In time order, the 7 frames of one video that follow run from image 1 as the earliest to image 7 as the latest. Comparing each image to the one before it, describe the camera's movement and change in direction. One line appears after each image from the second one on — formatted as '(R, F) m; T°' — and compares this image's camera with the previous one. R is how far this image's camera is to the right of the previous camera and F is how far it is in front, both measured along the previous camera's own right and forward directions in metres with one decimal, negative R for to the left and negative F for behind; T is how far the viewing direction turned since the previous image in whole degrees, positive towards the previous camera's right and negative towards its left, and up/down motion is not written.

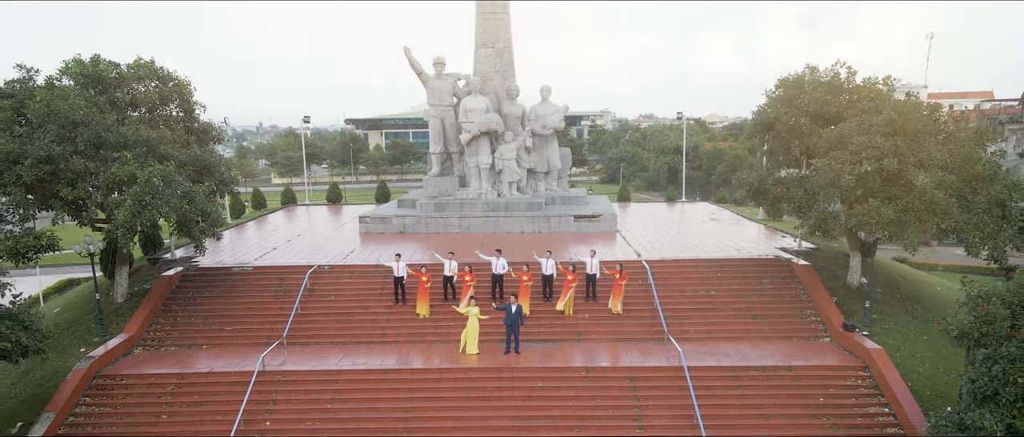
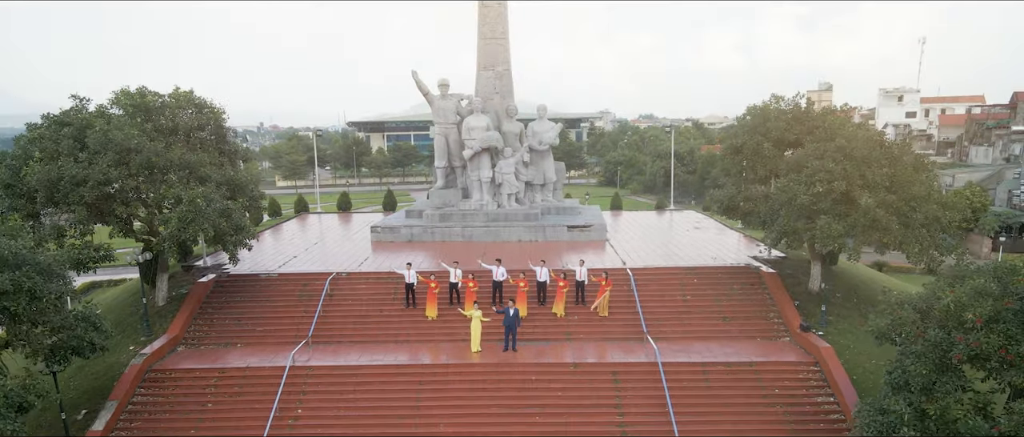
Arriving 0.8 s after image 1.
(0.0, -1.2) m; 0°
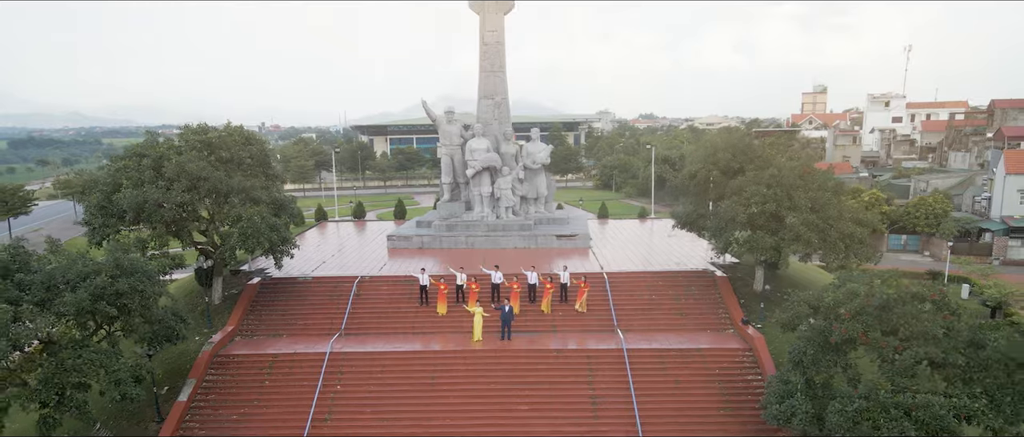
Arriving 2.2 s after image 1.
(+0.1, -2.3) m; 0°
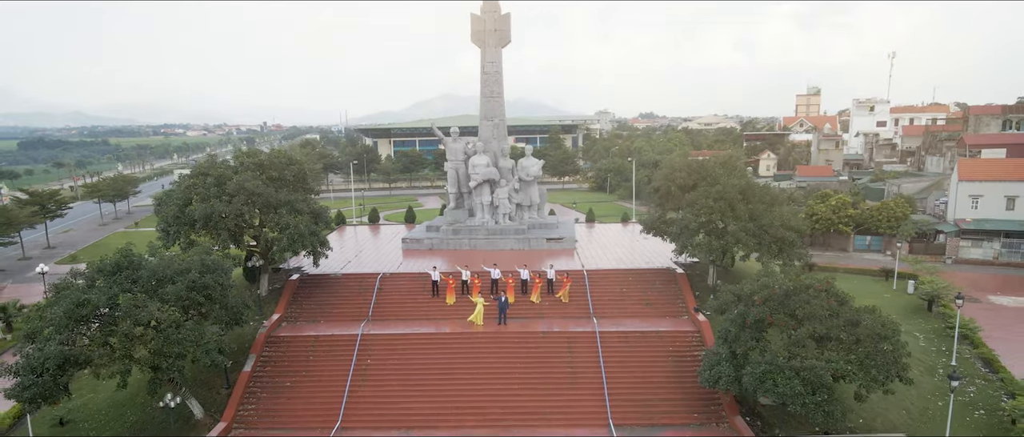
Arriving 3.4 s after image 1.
(+0.1, -2.8) m; 0°
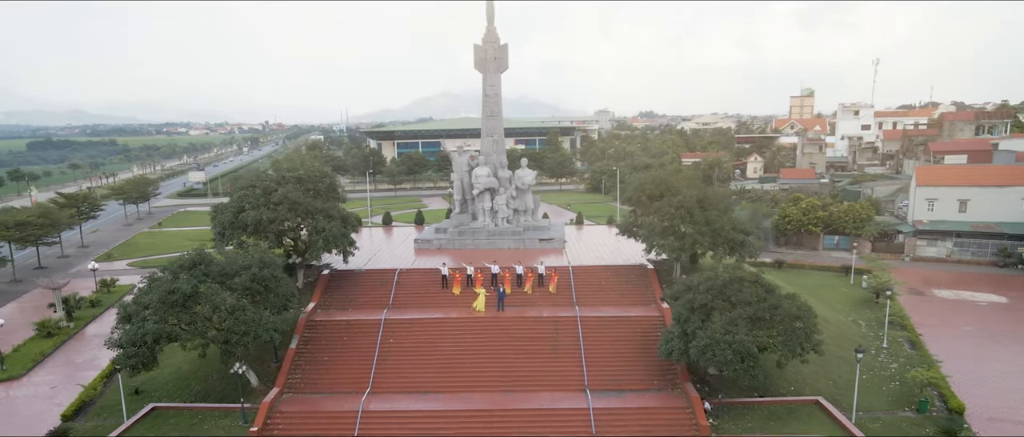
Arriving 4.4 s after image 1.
(+0.1, -3.0) m; 0°
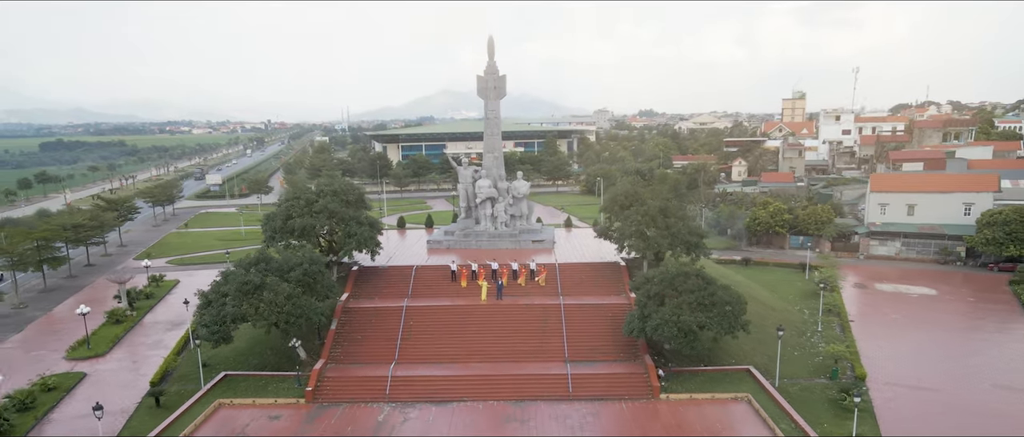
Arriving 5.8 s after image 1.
(+0.1, -4.1) m; 0°
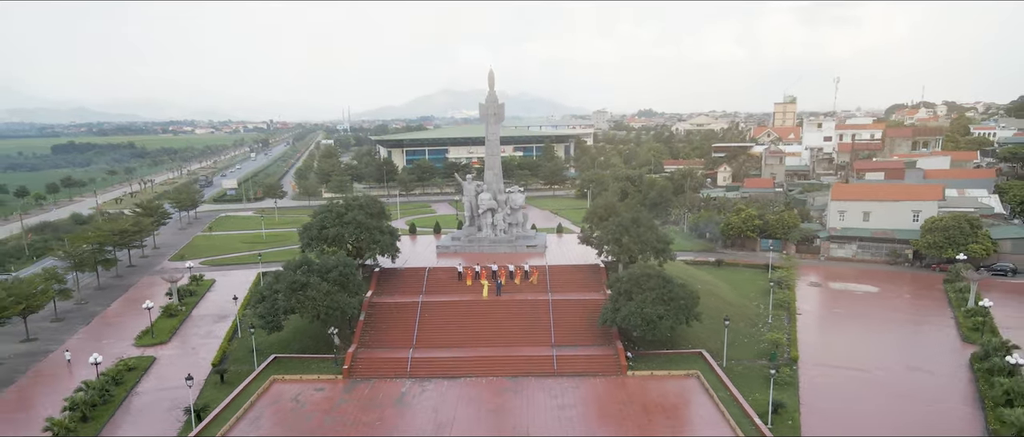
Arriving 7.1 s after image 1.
(+0.2, -4.4) m; 0°
